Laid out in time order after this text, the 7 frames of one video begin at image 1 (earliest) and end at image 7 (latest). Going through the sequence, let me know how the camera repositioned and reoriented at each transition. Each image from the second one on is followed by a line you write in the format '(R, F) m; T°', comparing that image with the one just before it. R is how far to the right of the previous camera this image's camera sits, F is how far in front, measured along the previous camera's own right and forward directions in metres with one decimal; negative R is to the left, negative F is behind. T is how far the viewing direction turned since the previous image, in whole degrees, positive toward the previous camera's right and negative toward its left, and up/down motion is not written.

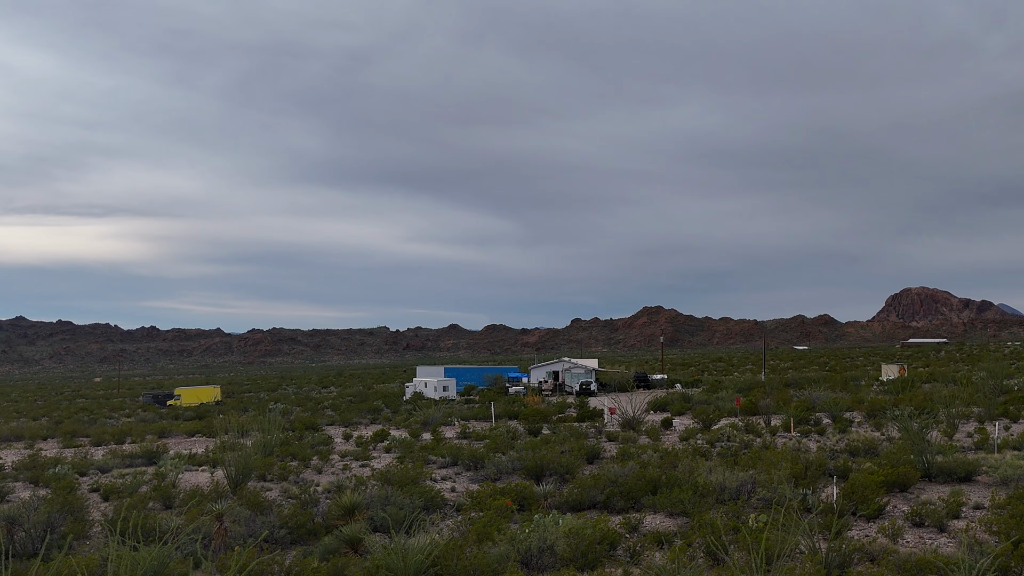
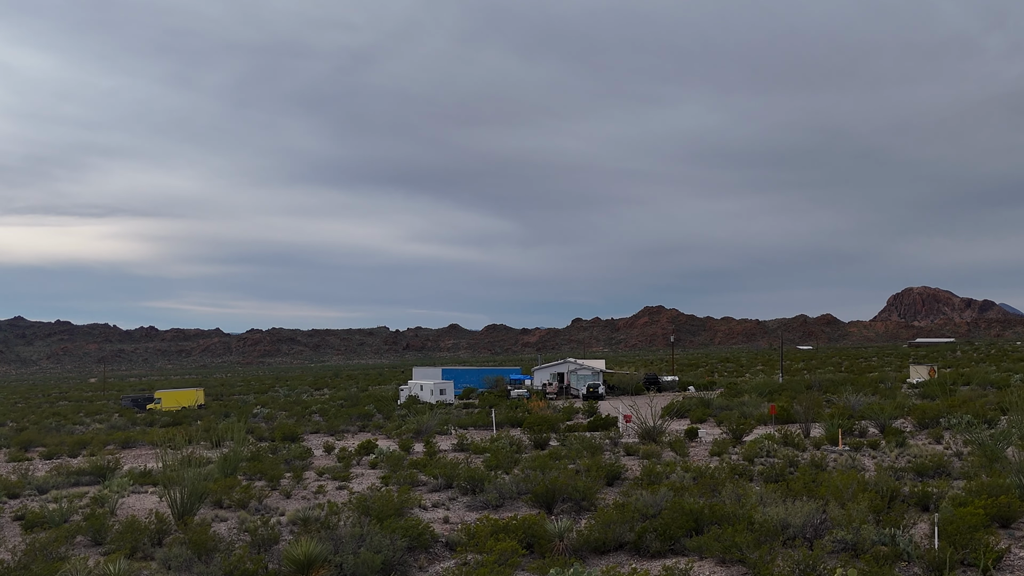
(-0.1, +2.9) m; 0°
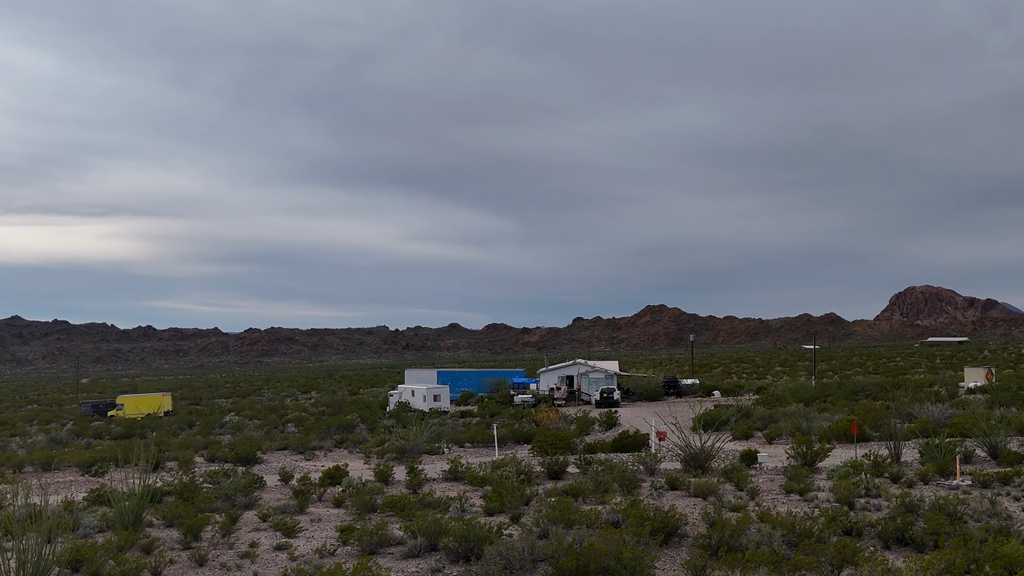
(-0.2, +4.7) m; 0°
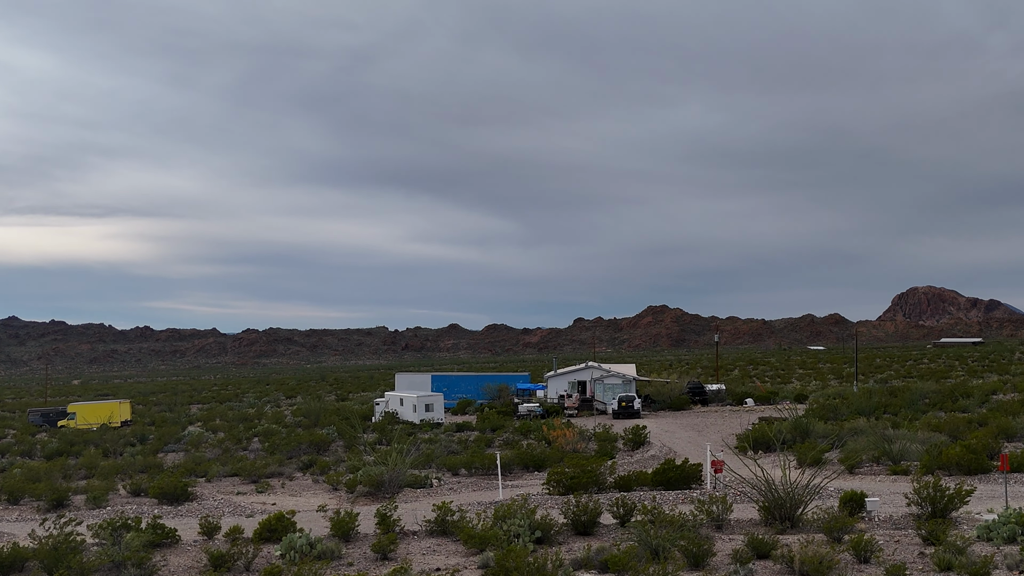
(-0.2, +4.8) m; 0°
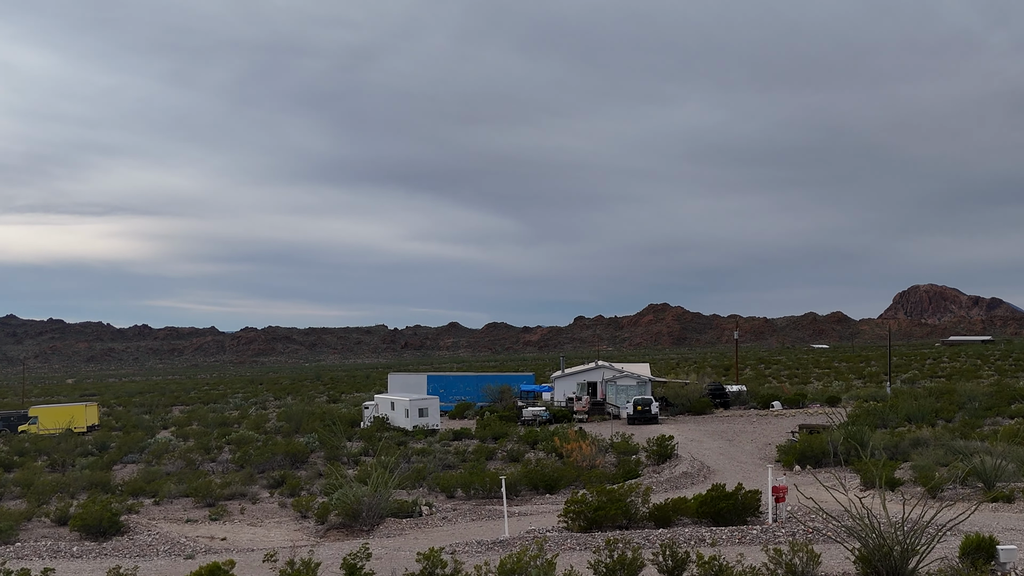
(-0.1, +3.1) m; 0°
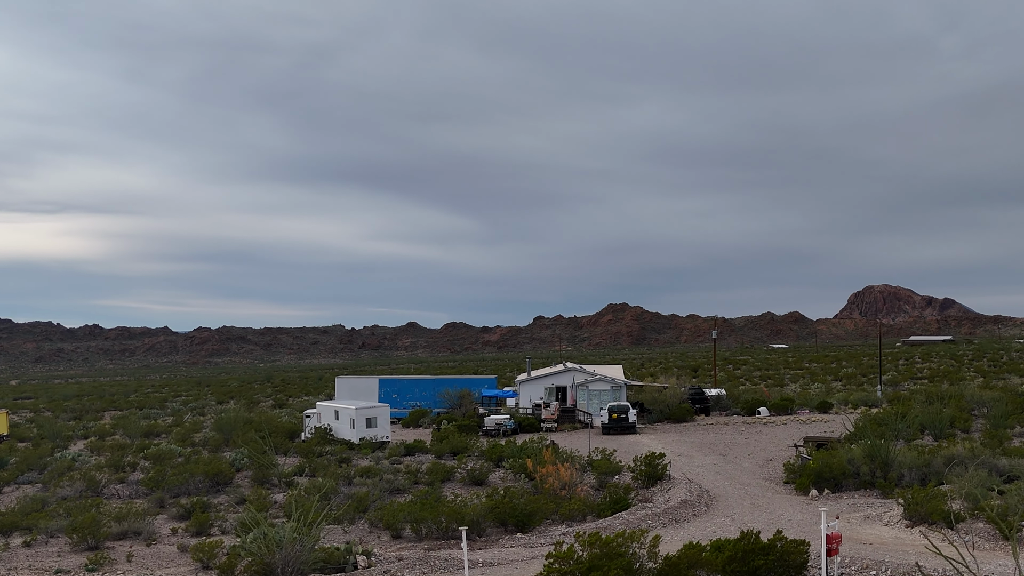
(0.0, +3.1) m; +3°
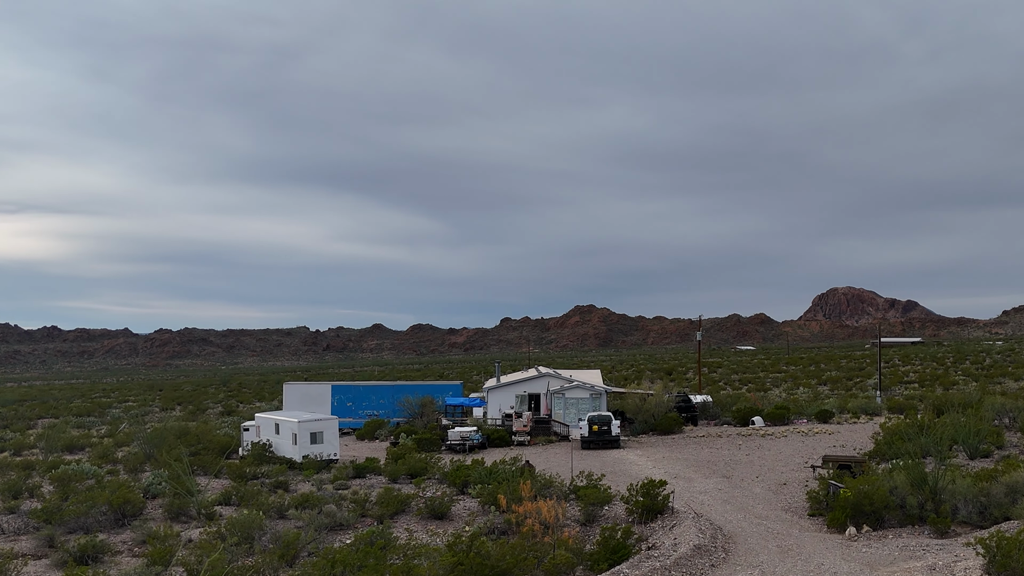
(0.0, +2.9) m; +3°
